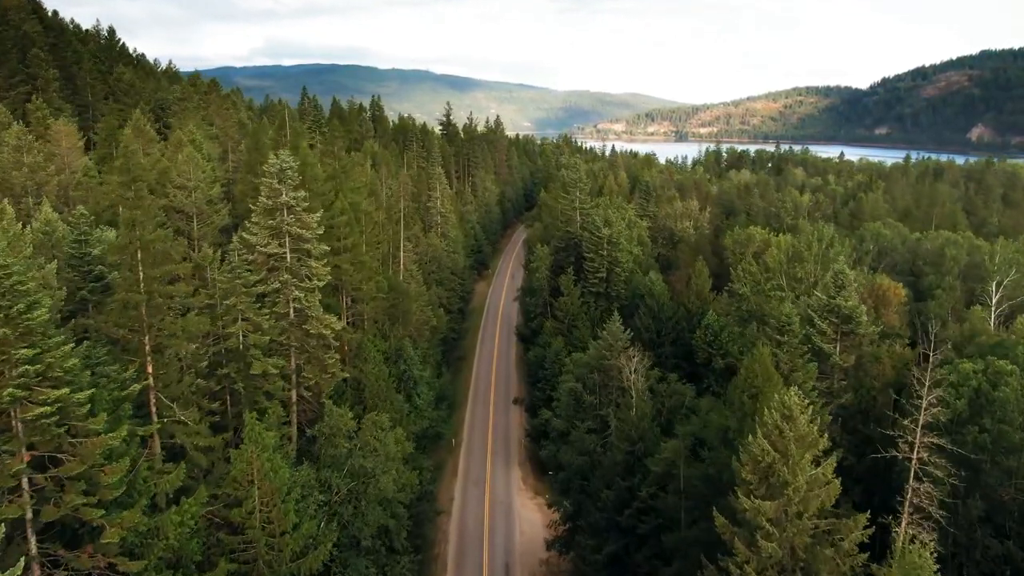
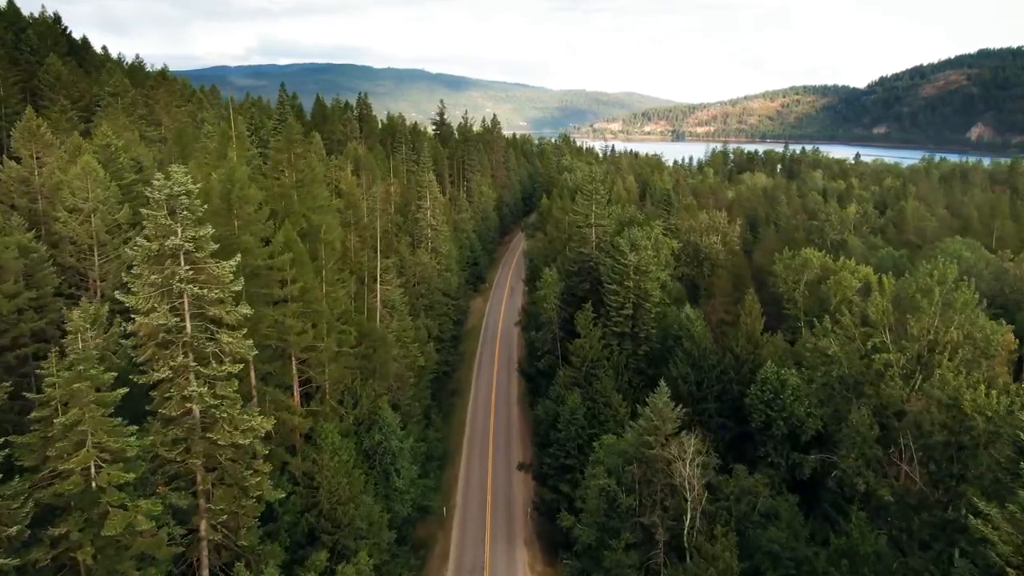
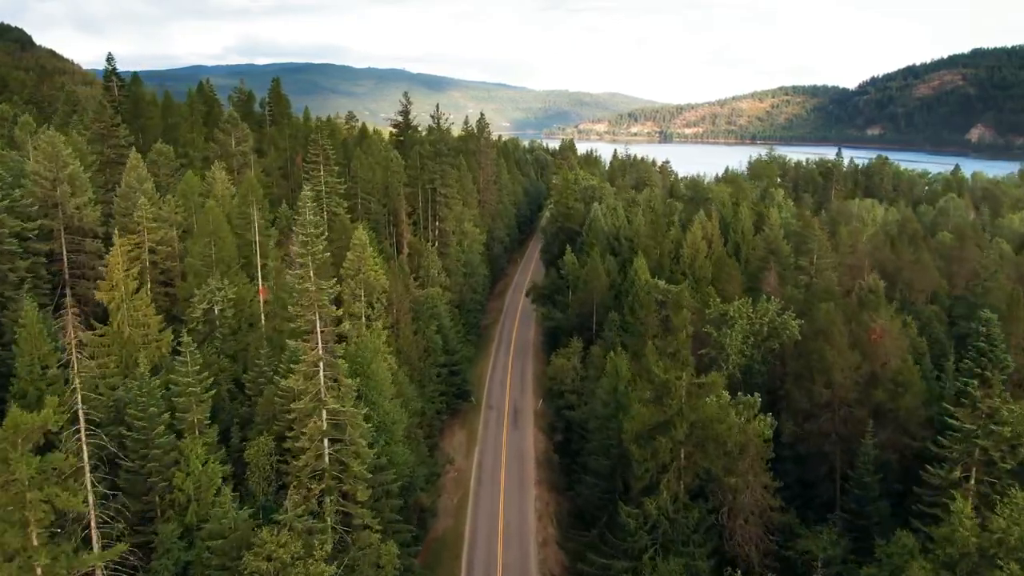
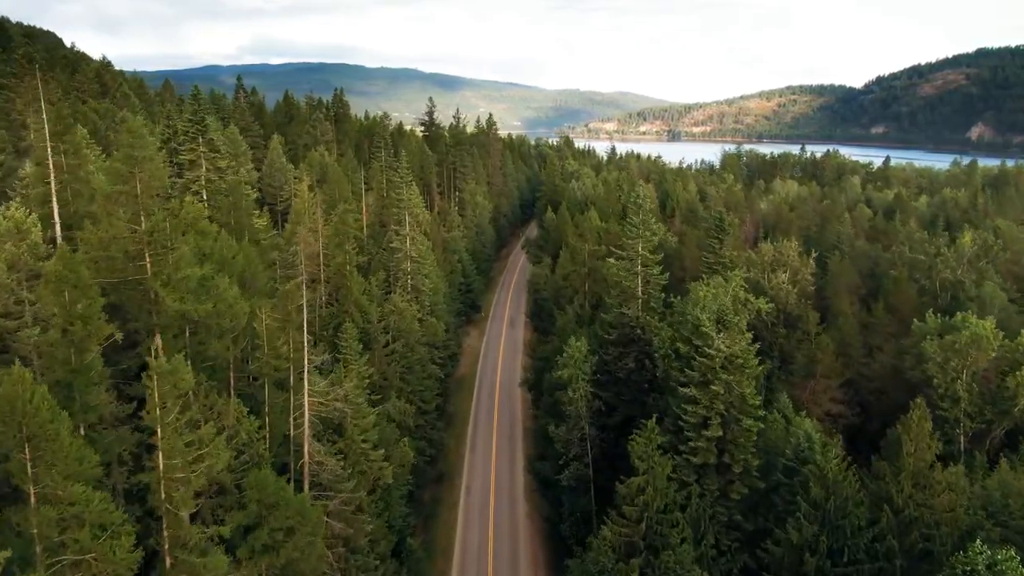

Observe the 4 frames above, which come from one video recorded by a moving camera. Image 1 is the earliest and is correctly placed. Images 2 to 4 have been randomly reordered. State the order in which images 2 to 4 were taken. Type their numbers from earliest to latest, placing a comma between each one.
2, 4, 3
